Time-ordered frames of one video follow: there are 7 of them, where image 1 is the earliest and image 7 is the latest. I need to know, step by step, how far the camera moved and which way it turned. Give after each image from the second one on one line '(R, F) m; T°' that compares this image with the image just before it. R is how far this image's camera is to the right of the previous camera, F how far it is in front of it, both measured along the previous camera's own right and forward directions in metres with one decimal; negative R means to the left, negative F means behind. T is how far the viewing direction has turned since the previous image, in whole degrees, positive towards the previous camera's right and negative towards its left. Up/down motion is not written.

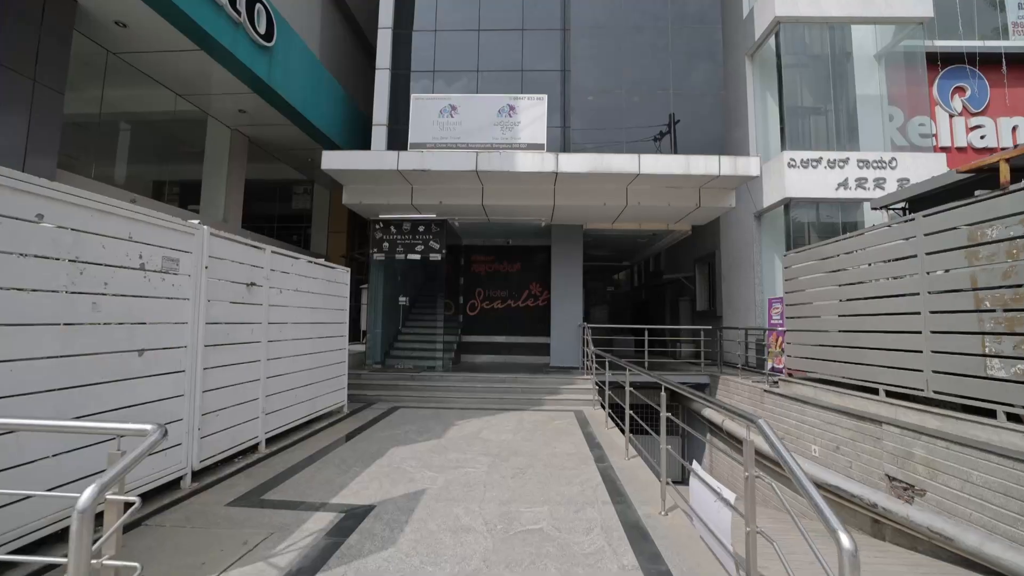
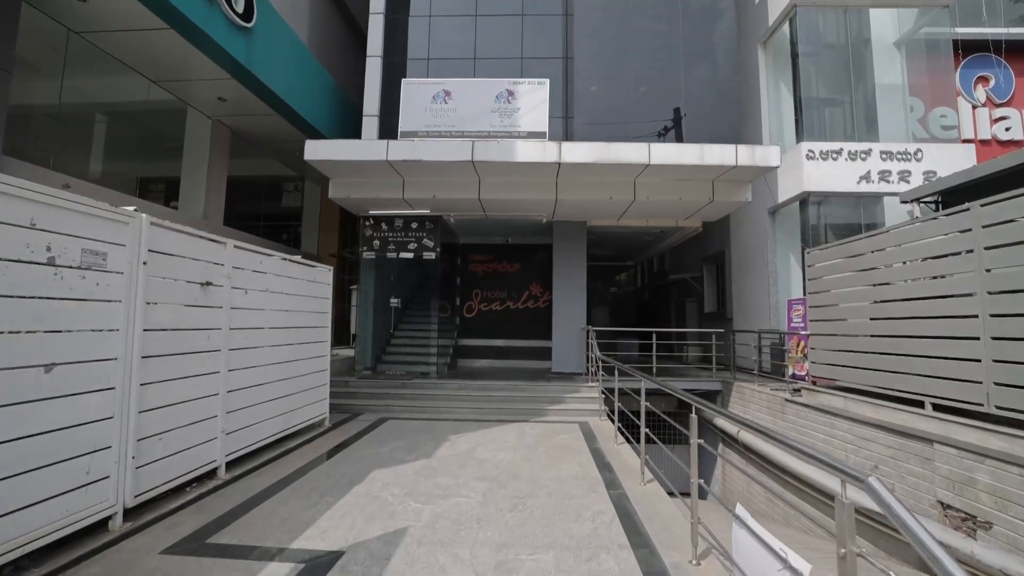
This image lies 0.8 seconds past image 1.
(0.0, +0.6) m; 0°
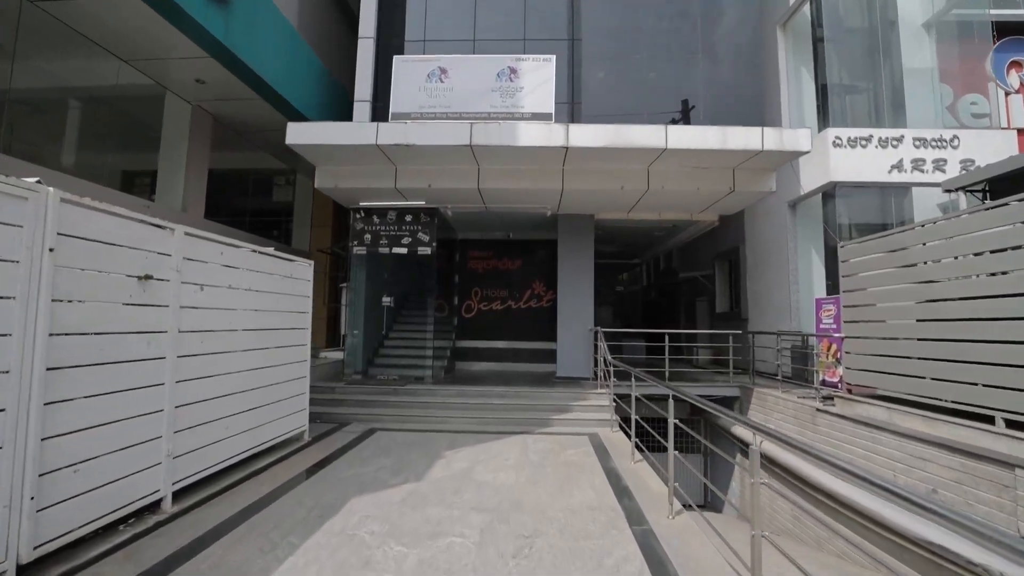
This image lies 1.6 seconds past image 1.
(0.0, +0.6) m; 0°
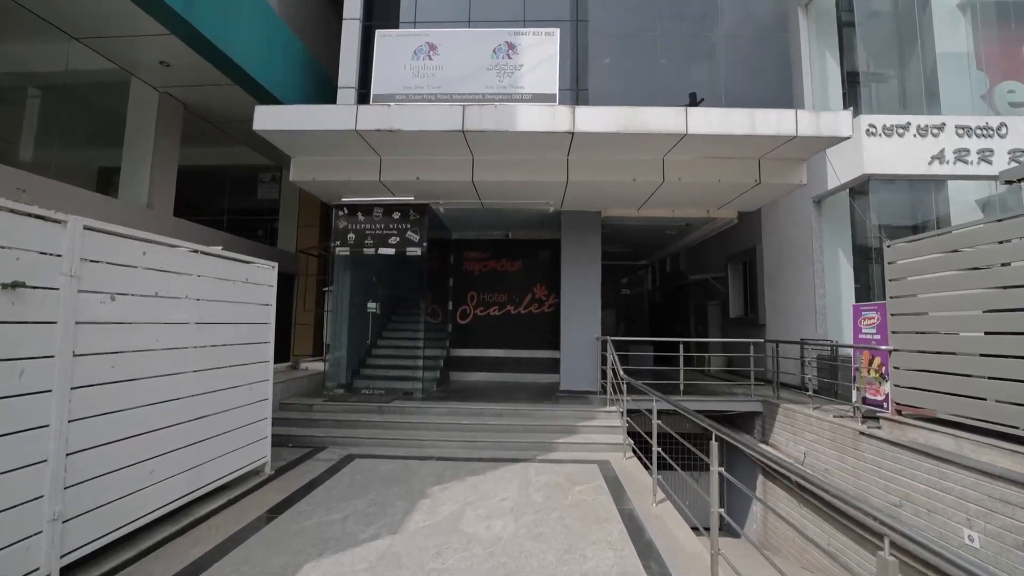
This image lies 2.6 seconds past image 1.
(0.0, +0.8) m; 0°
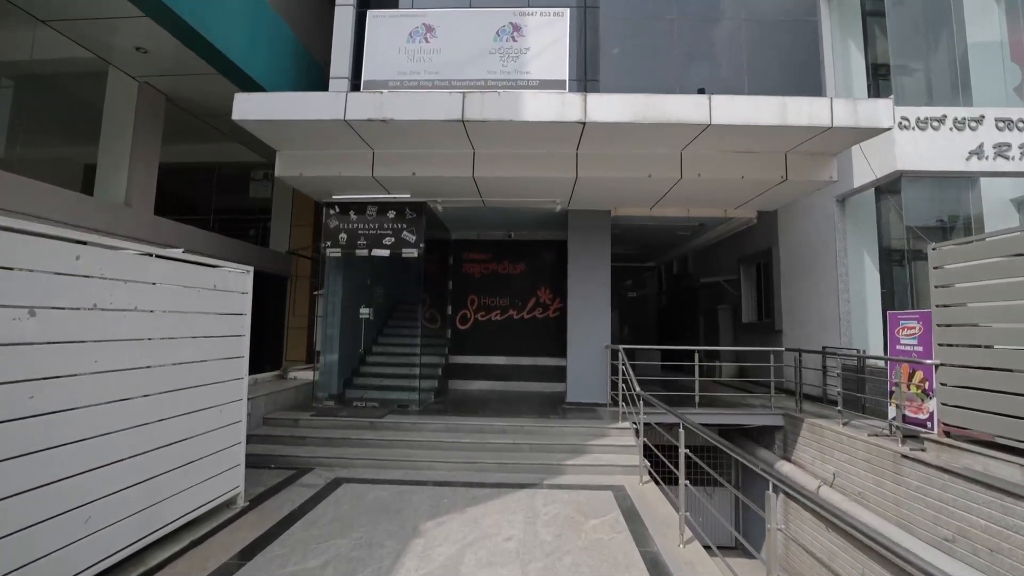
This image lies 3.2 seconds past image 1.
(0.0, +0.5) m; 0°
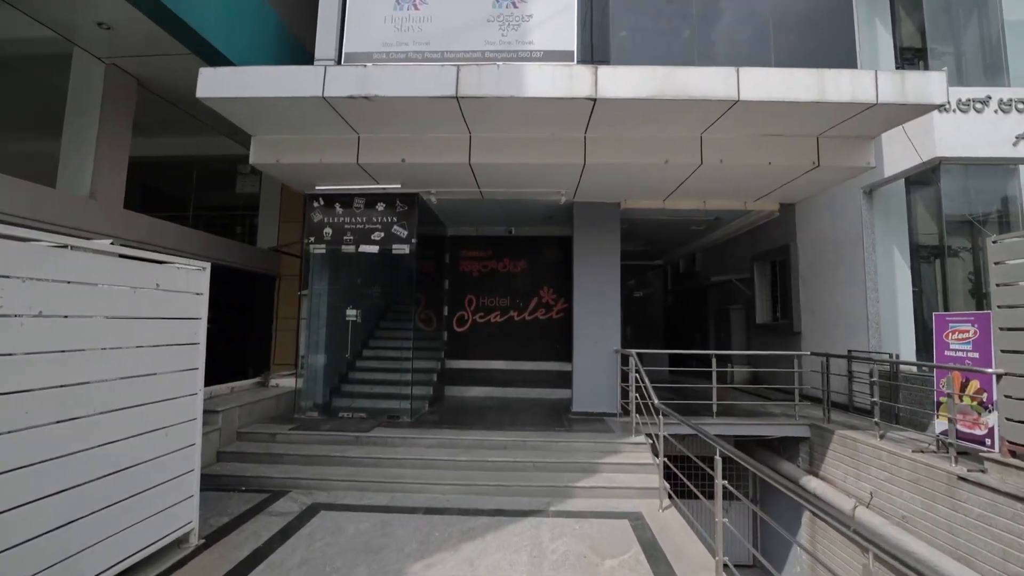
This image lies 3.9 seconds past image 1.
(0.0, +0.6) m; 0°
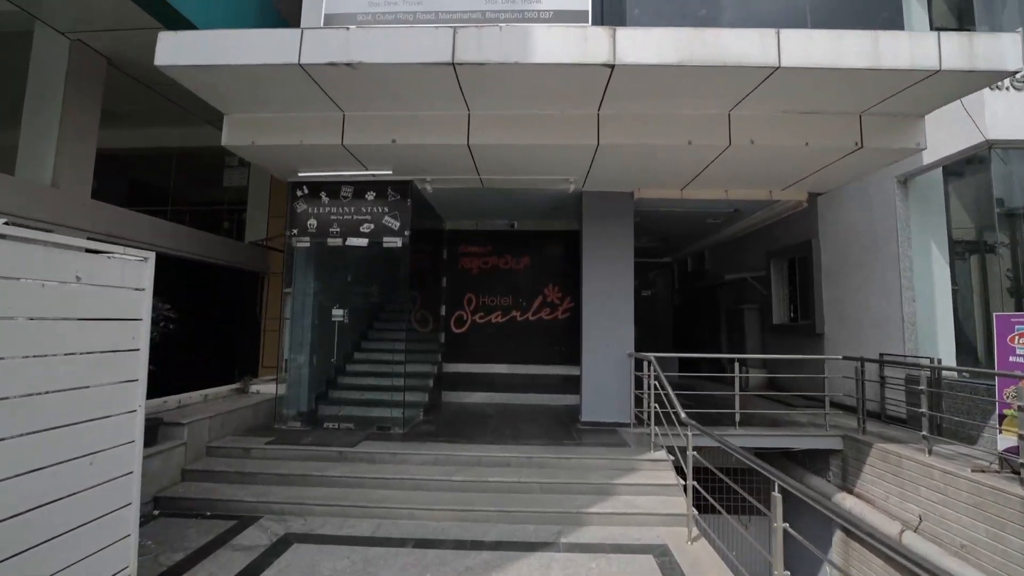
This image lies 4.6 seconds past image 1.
(0.0, +0.6) m; 0°
